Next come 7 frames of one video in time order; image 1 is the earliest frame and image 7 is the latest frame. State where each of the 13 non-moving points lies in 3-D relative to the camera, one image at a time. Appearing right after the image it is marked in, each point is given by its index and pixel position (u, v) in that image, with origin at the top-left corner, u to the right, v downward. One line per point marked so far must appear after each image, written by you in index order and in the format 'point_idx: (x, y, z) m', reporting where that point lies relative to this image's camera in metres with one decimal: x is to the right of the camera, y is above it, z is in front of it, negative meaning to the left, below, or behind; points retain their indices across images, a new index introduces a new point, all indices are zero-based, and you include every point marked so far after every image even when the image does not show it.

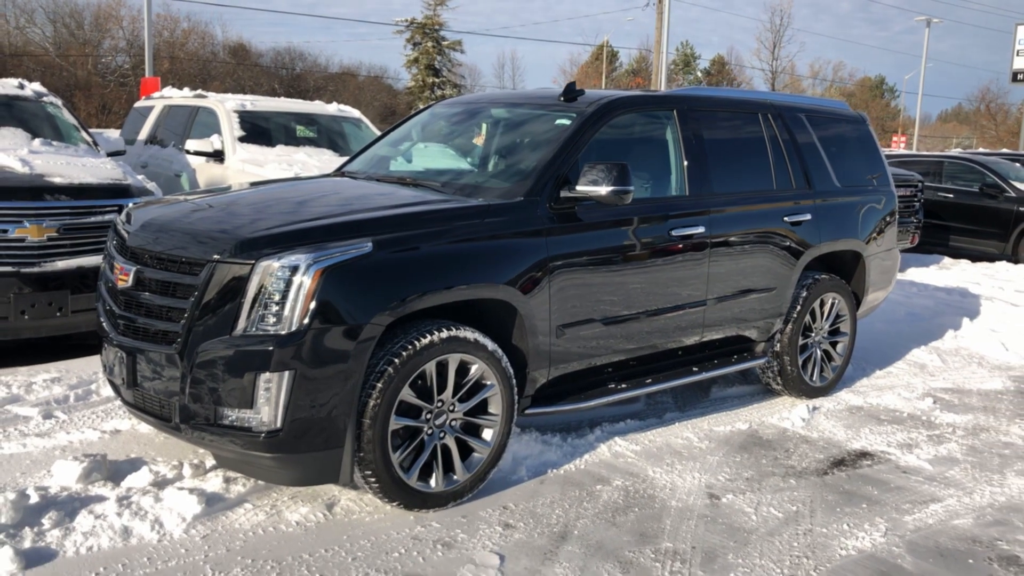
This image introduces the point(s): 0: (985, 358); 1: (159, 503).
0: (+4.0, -0.6, +7.2) m
1: (-1.5, -0.9, +3.6) m
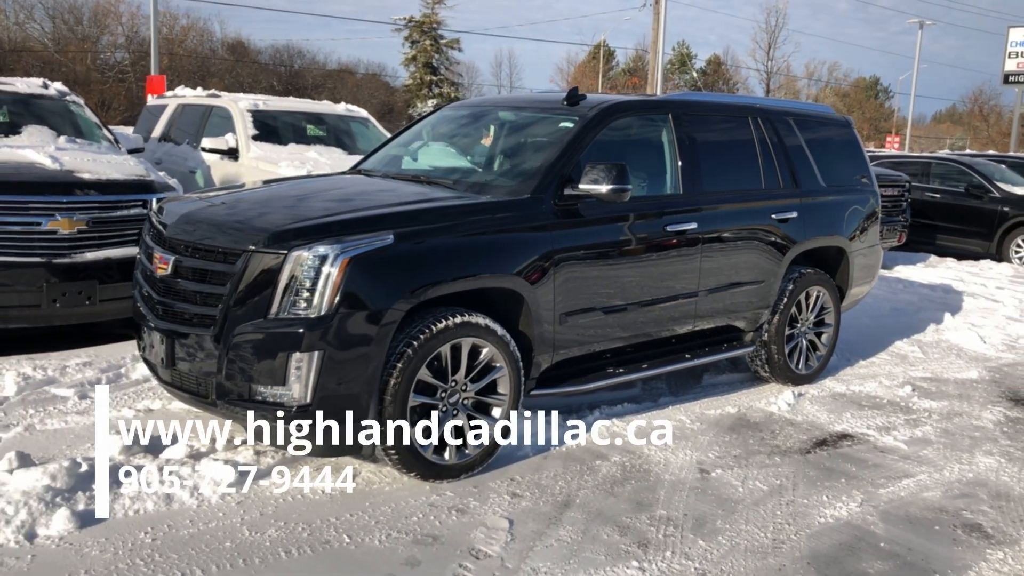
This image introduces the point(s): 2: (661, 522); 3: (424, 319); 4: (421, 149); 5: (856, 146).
0: (+4.1, -0.5, +7.6) m
1: (-1.5, -0.9, +4.0) m
2: (+0.7, -1.1, +3.9) m
3: (-0.4, -0.1, +4.0) m
4: (-0.6, +0.9, +5.5) m
5: (+2.7, +1.1, +6.7) m
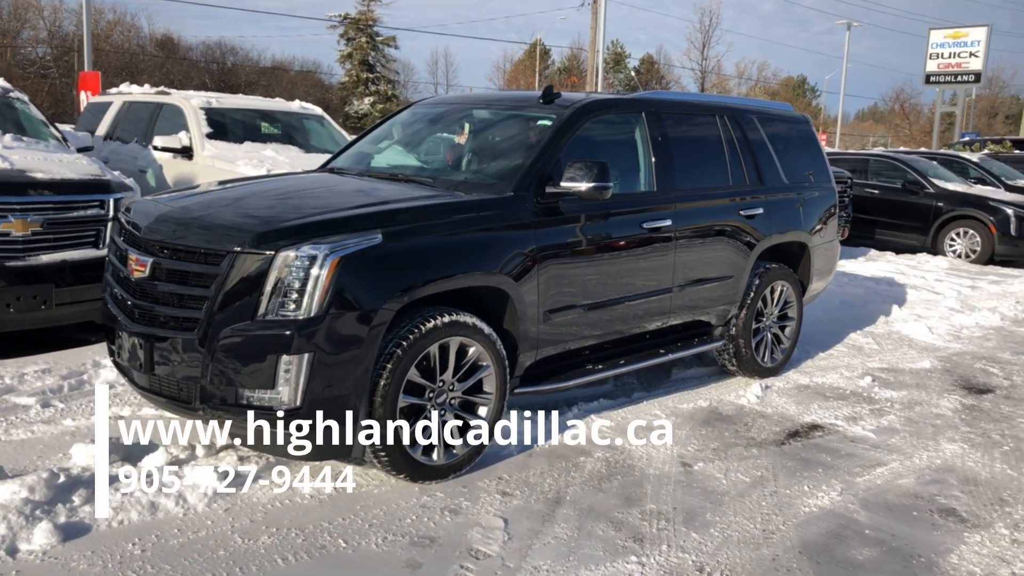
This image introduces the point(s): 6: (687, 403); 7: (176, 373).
0: (+3.7, -0.5, +7.9) m
1: (-1.5, -0.9, +3.8) m
2: (+0.7, -1.1, +3.9) m
3: (-0.5, -0.1, +4.0) m
4: (-0.8, +0.9, +5.5) m
5: (+2.5, +1.2, +6.9) m
6: (+1.2, -0.8, +5.6) m
7: (-1.5, -0.4, +3.8) m
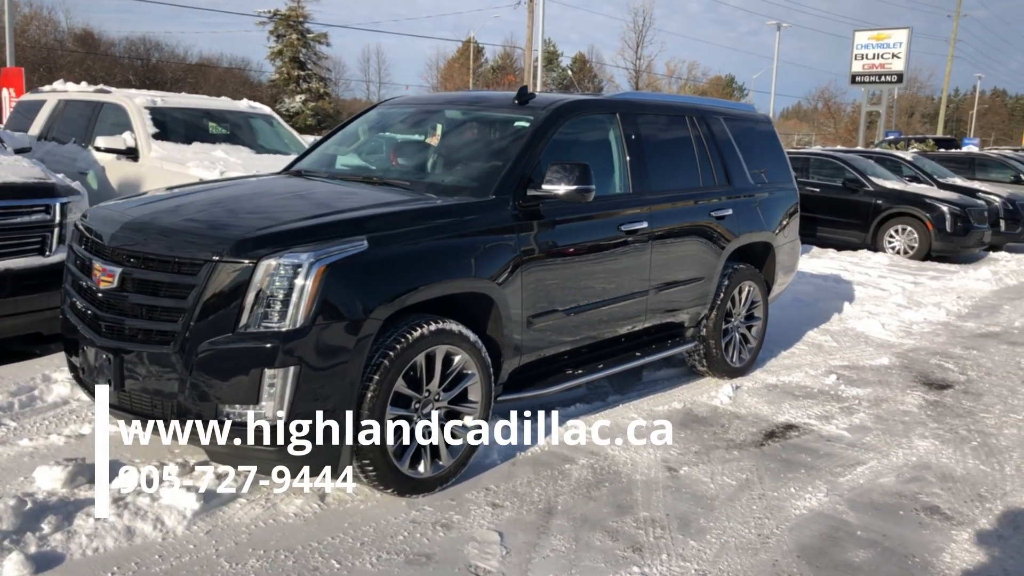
0: (+3.4, -0.5, +8.0) m
1: (-1.5, -0.9, +3.6) m
2: (+0.6, -1.1, +3.8) m
3: (-0.5, -0.2, +3.9) m
4: (-0.9, +0.9, +5.3) m
5: (+2.2, +1.2, +6.9) m
6: (+1.0, -0.8, +5.6) m
7: (-1.6, -0.4, +3.6) m
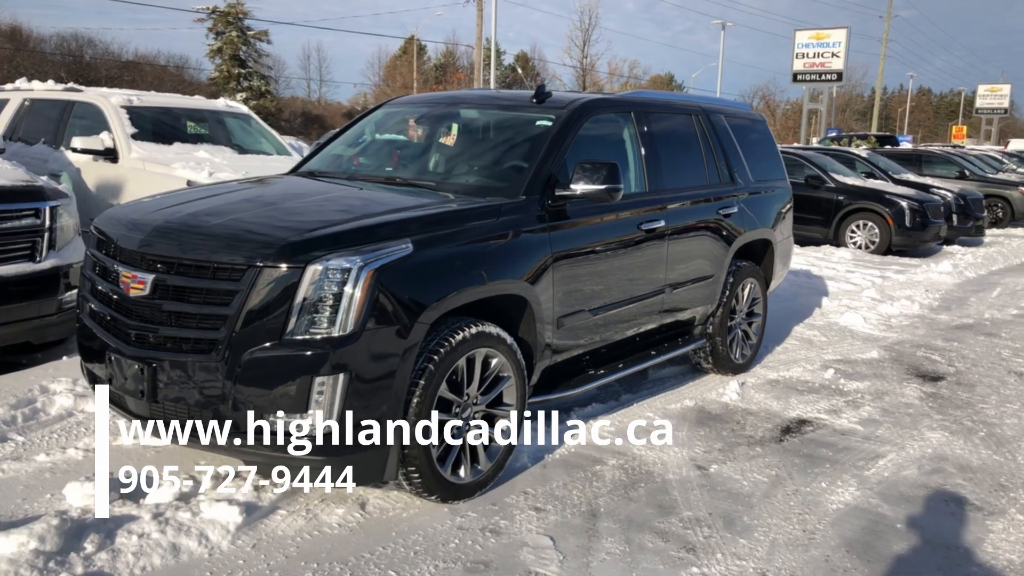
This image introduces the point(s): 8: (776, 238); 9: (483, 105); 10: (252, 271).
0: (+3.3, -0.4, +8.2) m
1: (-1.3, -0.9, +3.5) m
2: (+0.8, -1.1, +3.9) m
3: (-0.3, -0.2, +3.8) m
4: (-0.8, +0.9, +5.2) m
5: (+2.1, +1.2, +7.0) m
6: (+1.1, -0.8, +5.6) m
7: (-1.3, -0.5, +3.5) m
8: (+2.1, +0.4, +6.7) m
9: (-0.2, +1.1, +5.2) m
10: (-1.1, +0.1, +3.4) m
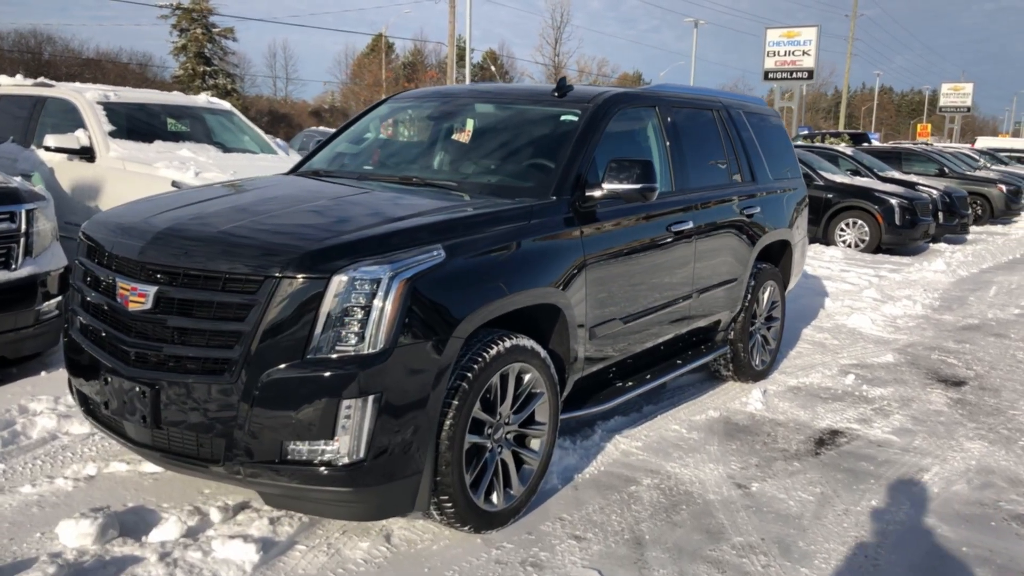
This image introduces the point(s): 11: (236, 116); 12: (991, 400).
0: (+3.3, -0.4, +8.0) m
1: (-1.1, -1.0, +3.1) m
2: (+1.0, -1.1, +3.6) m
3: (-0.2, -0.2, +3.4) m
4: (-0.7, +0.8, +4.8) m
5: (+2.2, +1.2, +6.8) m
6: (+1.2, -0.8, +5.4) m
7: (-1.2, -0.5, +3.1) m
8: (+2.1, +0.4, +6.4) m
9: (-0.1, +1.1, +4.9) m
10: (-0.9, 0.0, +3.0) m
11: (-2.9, +1.8, +8.9) m
12: (+3.4, -0.8, +5.9) m
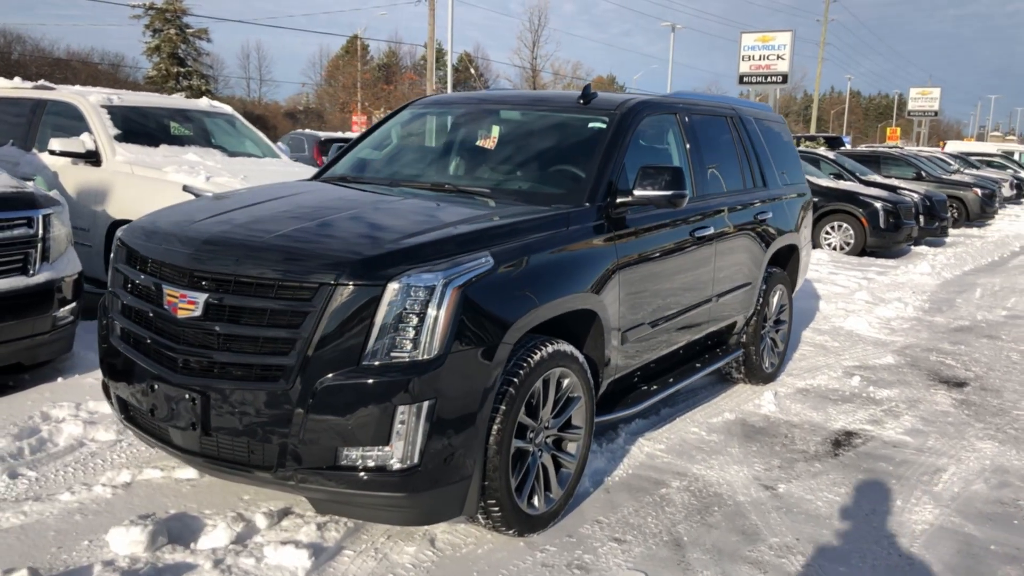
0: (+3.4, -0.5, +8.1) m
1: (-0.9, -1.0, +3.1) m
2: (+1.2, -1.1, +3.6) m
3: (0.0, -0.3, +3.5) m
4: (-0.6, +0.8, +4.9) m
5: (+2.3, +1.2, +6.9) m
6: (+1.3, -0.8, +5.4) m
7: (-1.0, -0.5, +3.1) m
8: (+2.2, +0.3, +6.6) m
9: (+0.1, +1.1, +4.9) m
10: (-0.7, 0.0, +3.1) m
11: (-2.9, +1.8, +8.8) m
12: (+3.5, -0.8, +6.1) m
